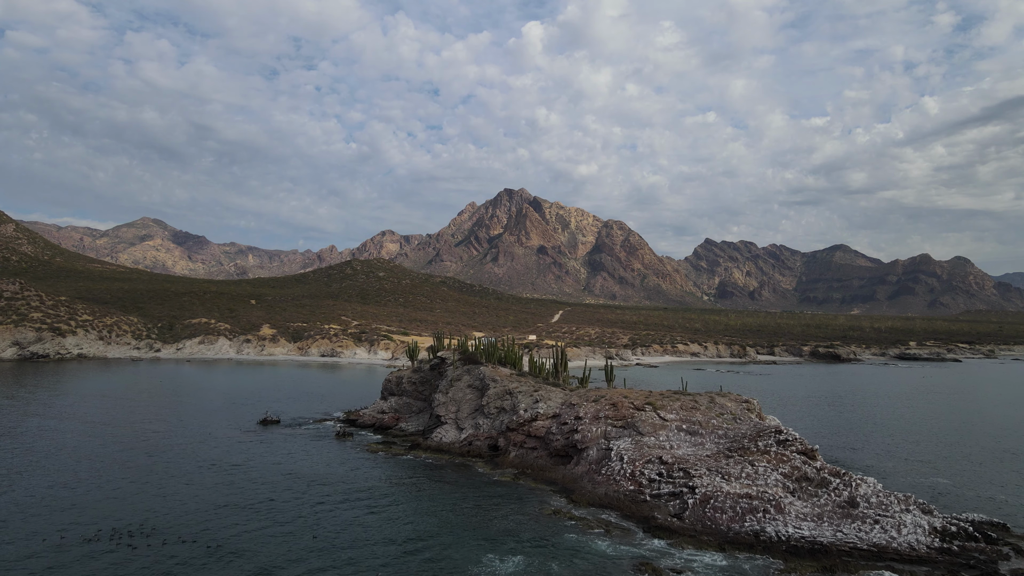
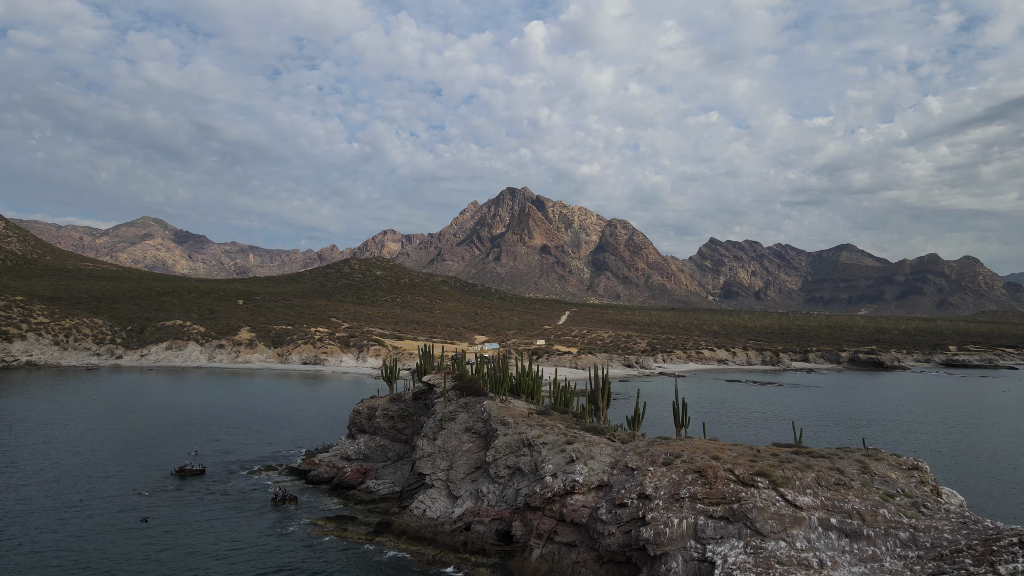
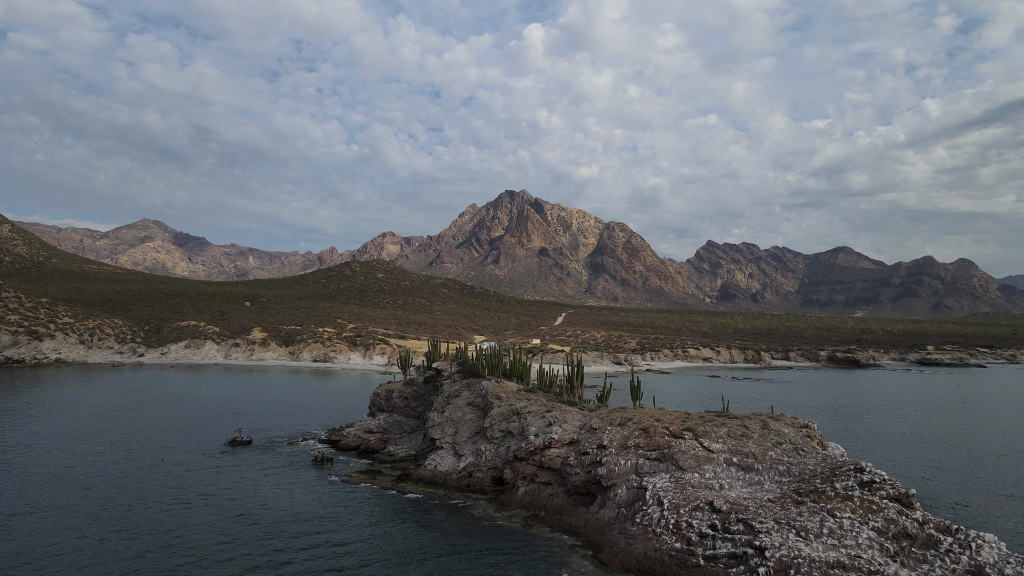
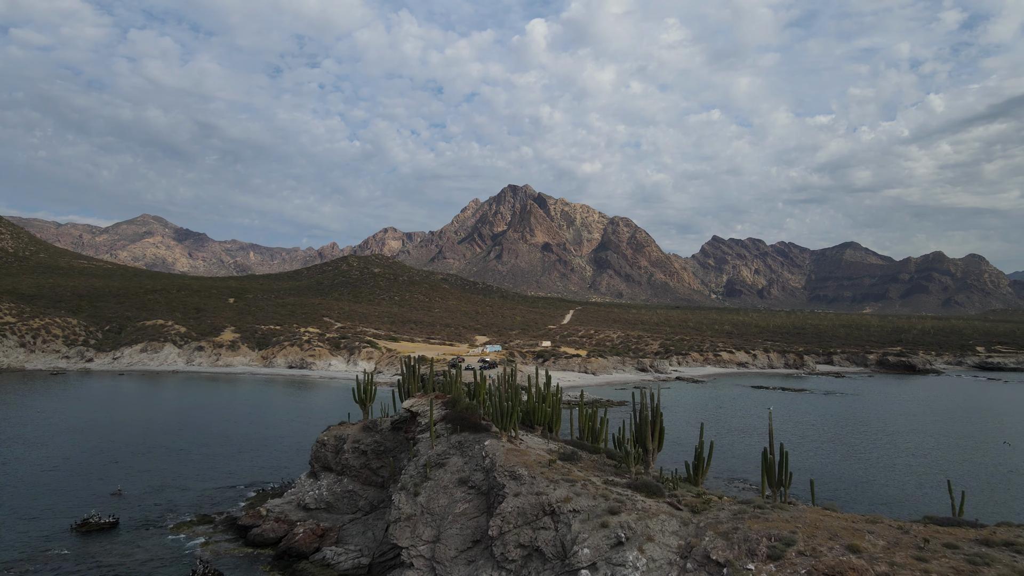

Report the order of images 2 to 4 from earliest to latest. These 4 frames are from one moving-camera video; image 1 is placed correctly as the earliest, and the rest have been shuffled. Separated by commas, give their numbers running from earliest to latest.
3, 2, 4
